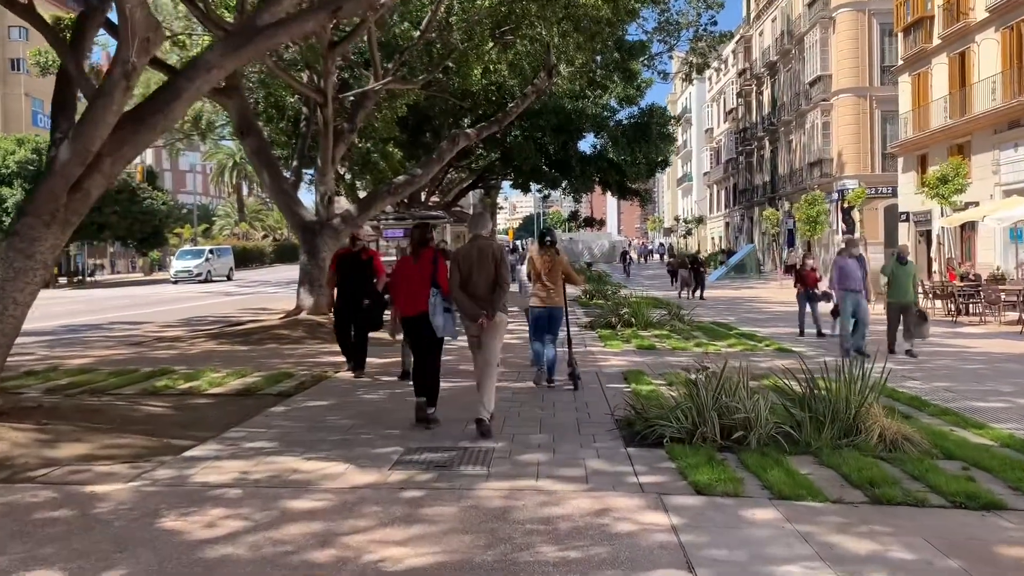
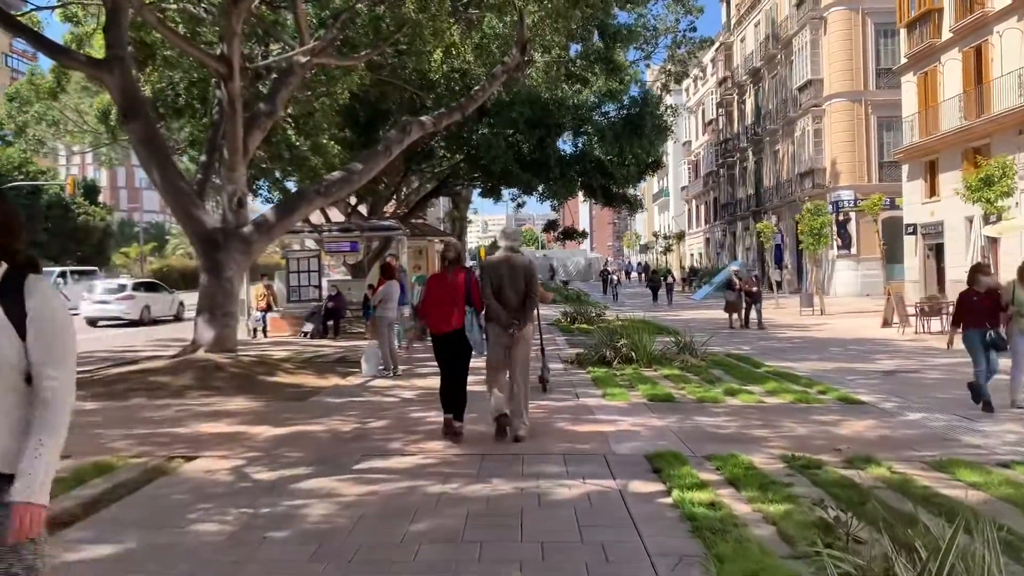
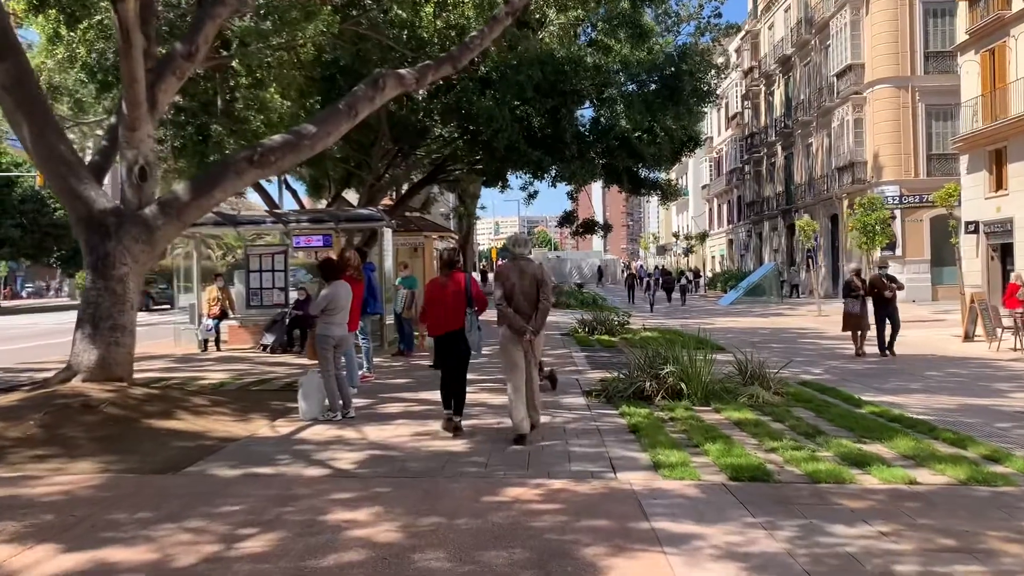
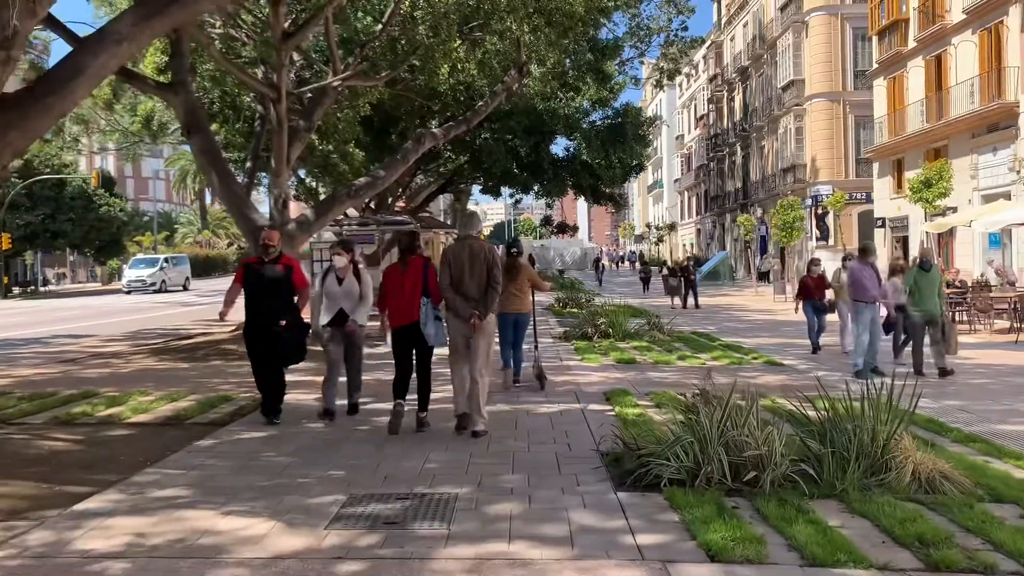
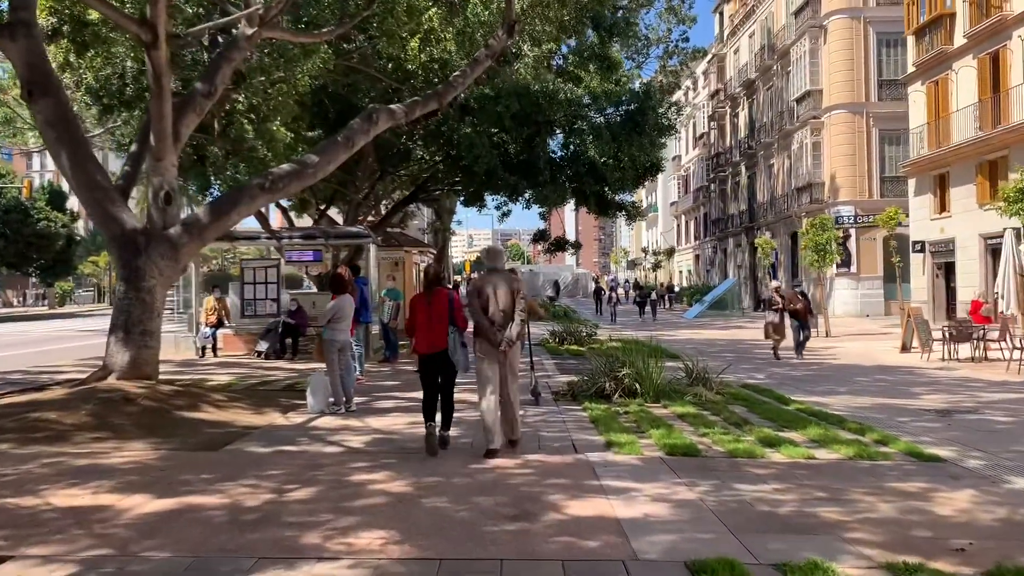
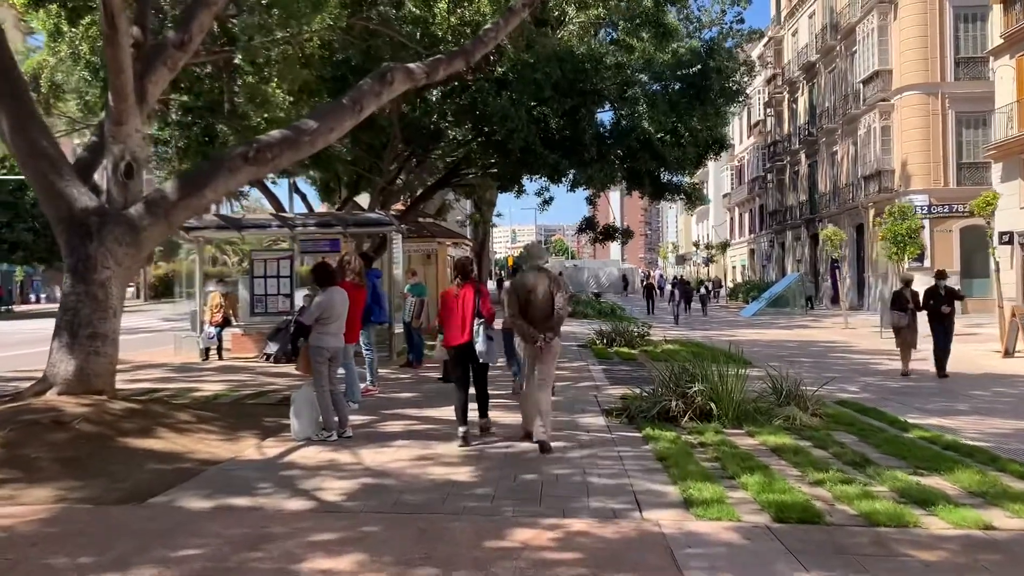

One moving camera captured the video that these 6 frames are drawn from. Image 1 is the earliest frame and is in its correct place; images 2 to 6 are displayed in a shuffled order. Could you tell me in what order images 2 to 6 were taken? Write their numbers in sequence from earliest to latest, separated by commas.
4, 2, 5, 3, 6
